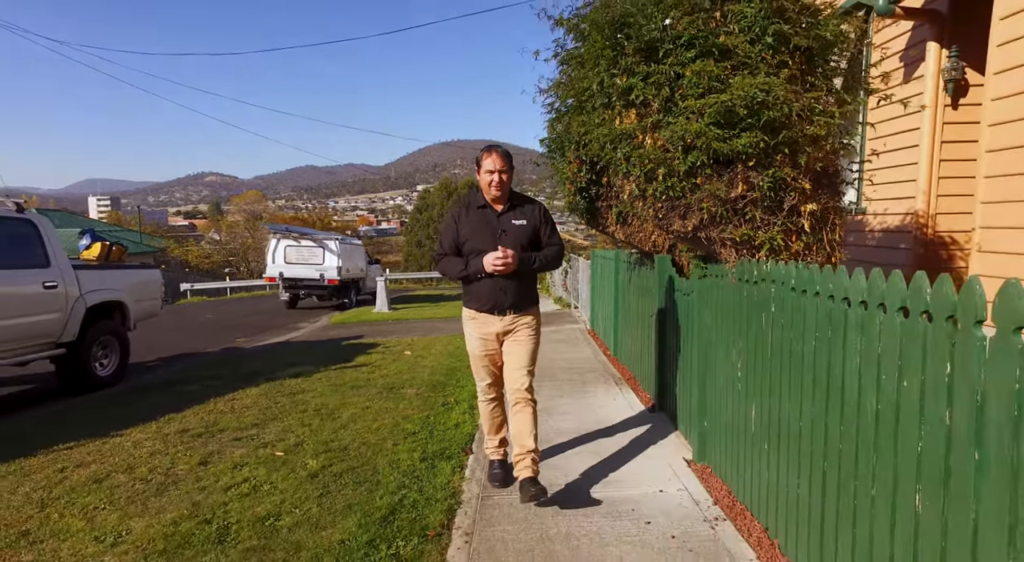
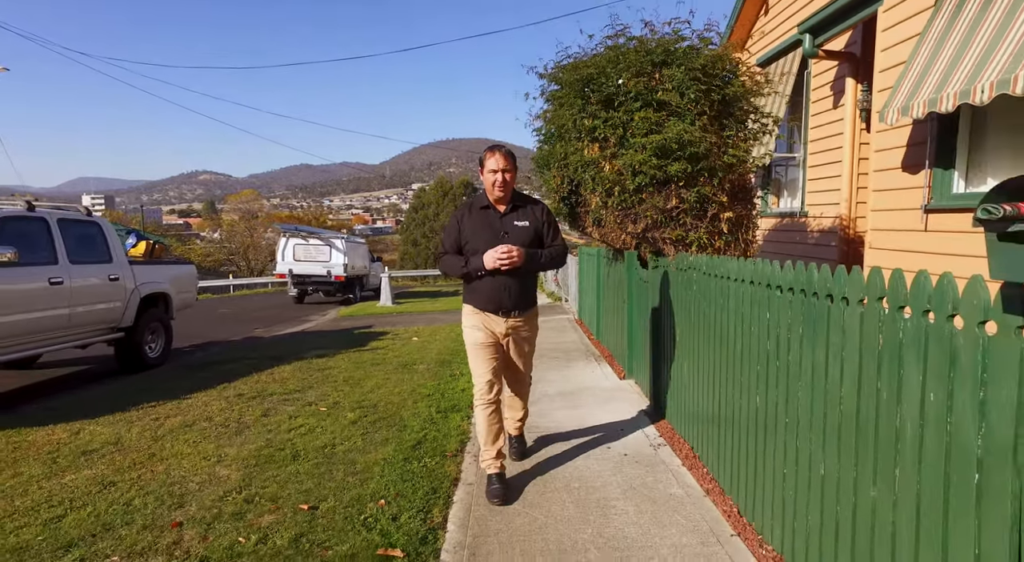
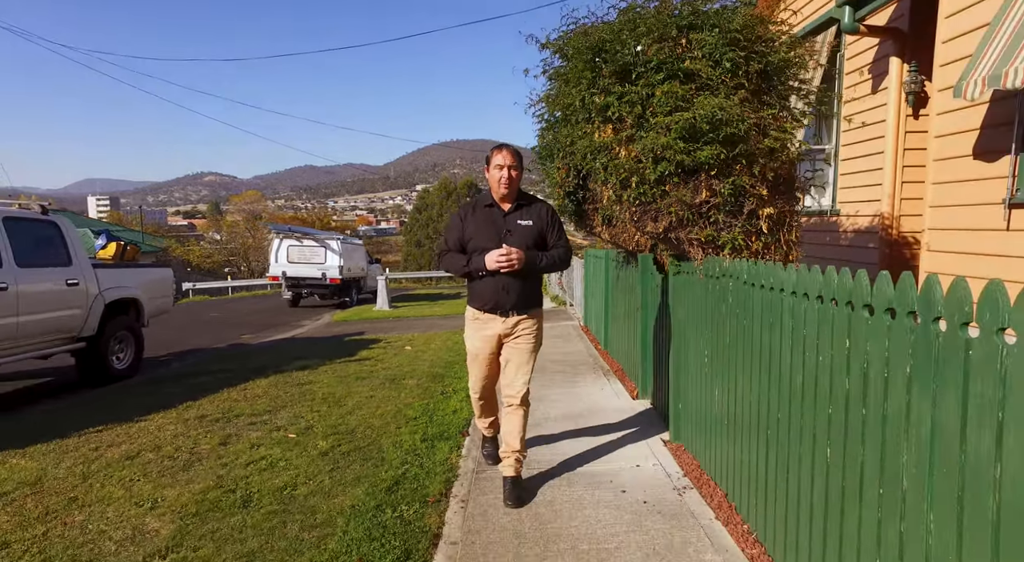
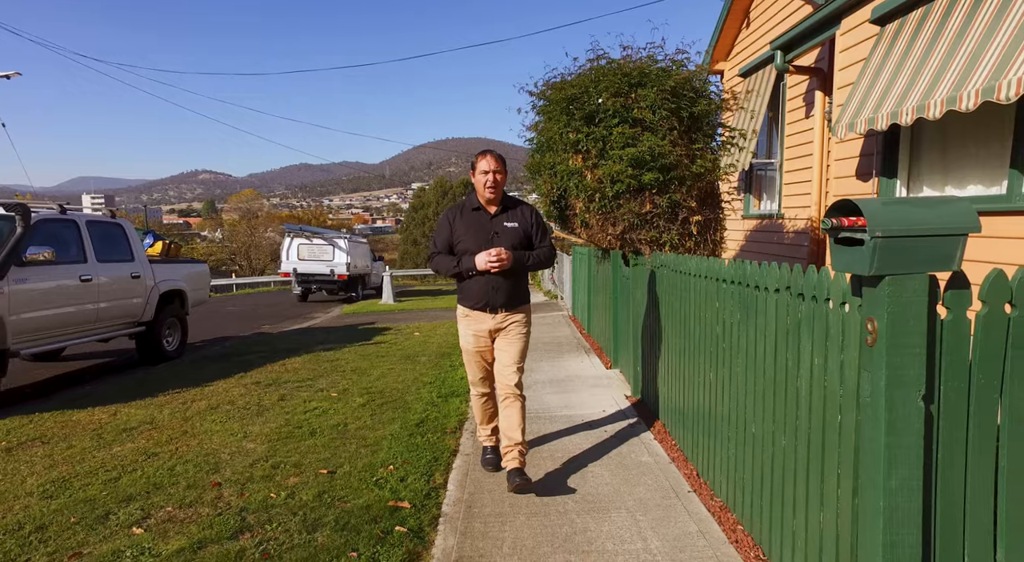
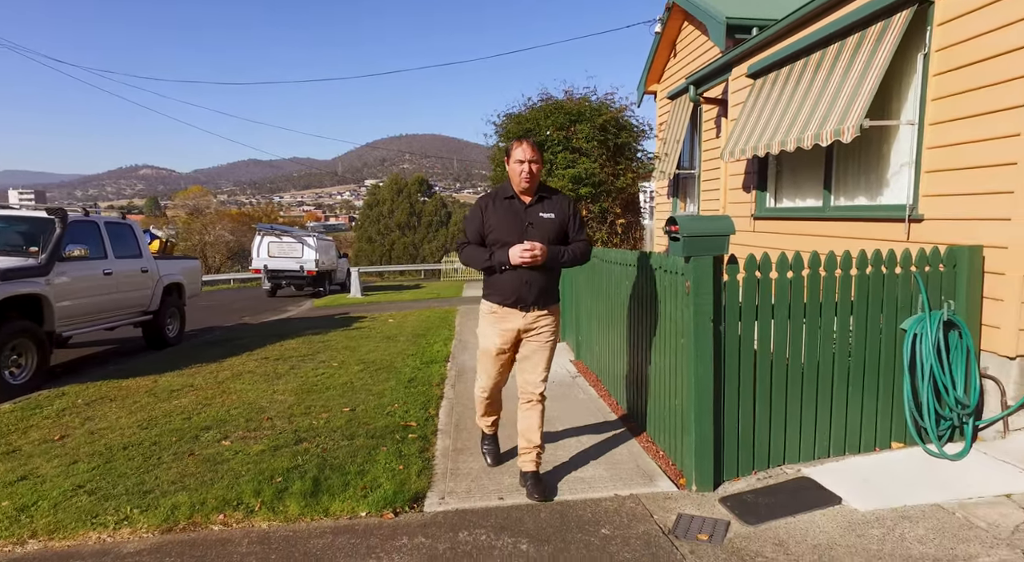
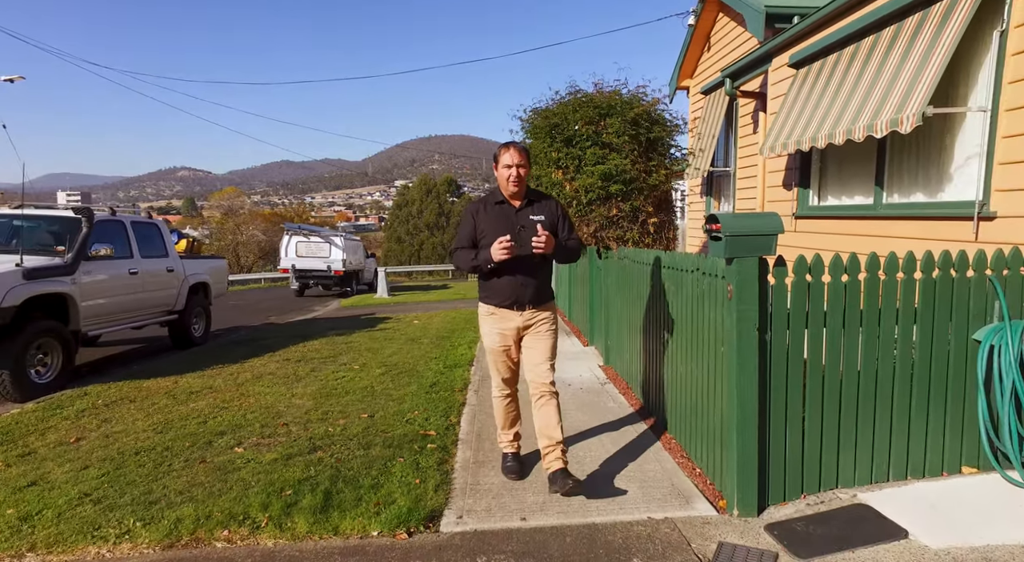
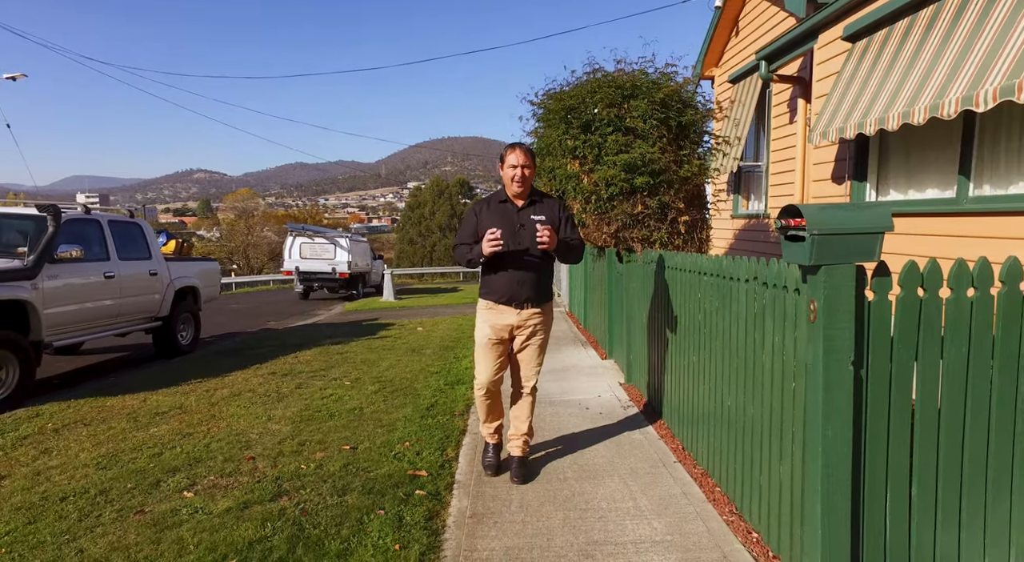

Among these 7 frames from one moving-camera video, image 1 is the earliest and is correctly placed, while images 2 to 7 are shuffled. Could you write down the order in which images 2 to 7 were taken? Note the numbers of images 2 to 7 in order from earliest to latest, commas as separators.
3, 2, 4, 7, 6, 5
